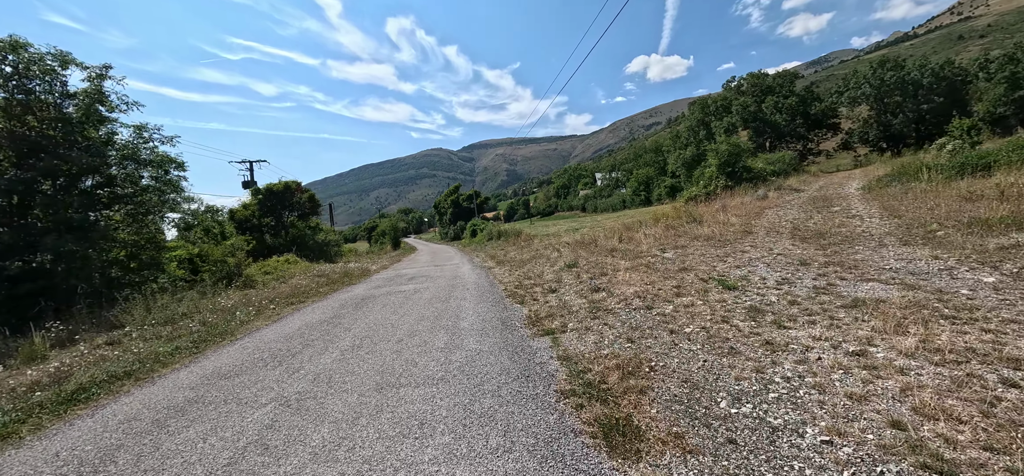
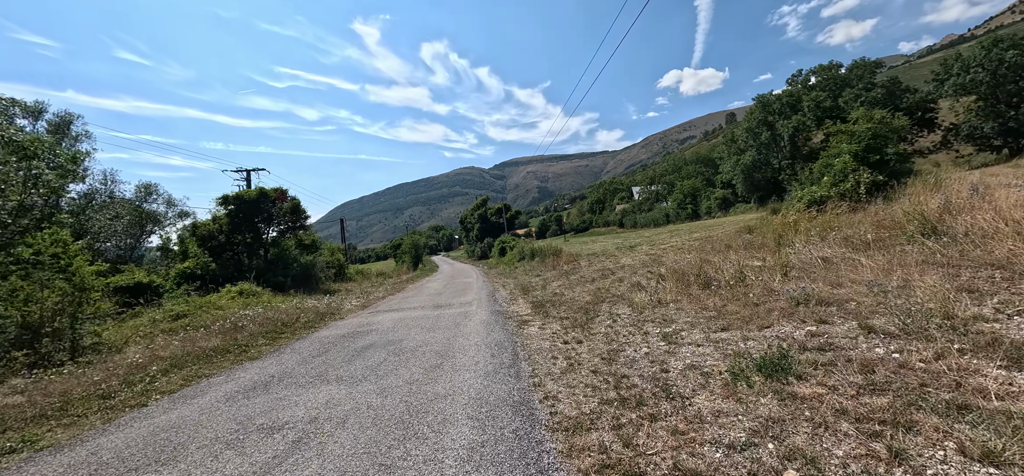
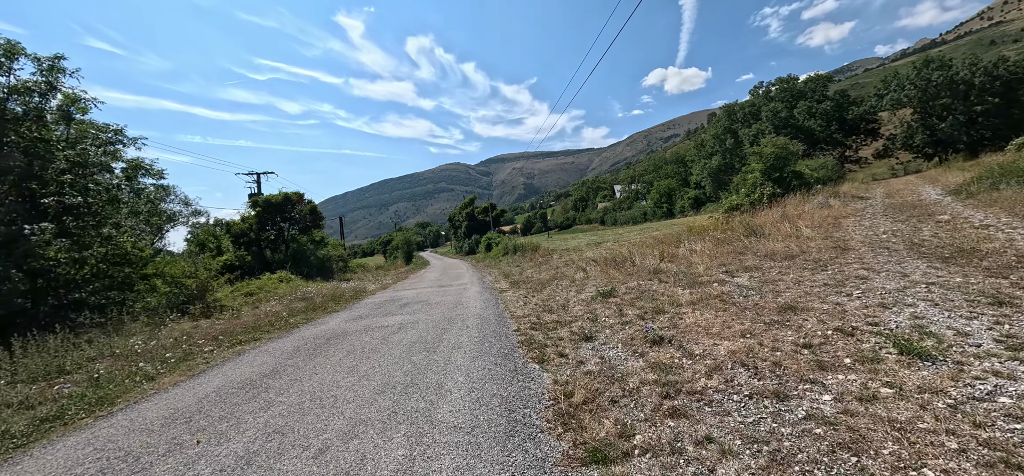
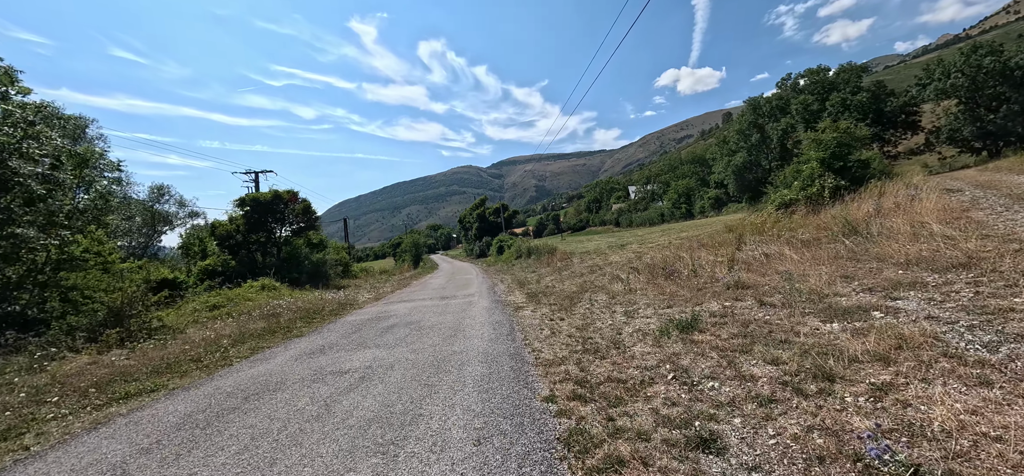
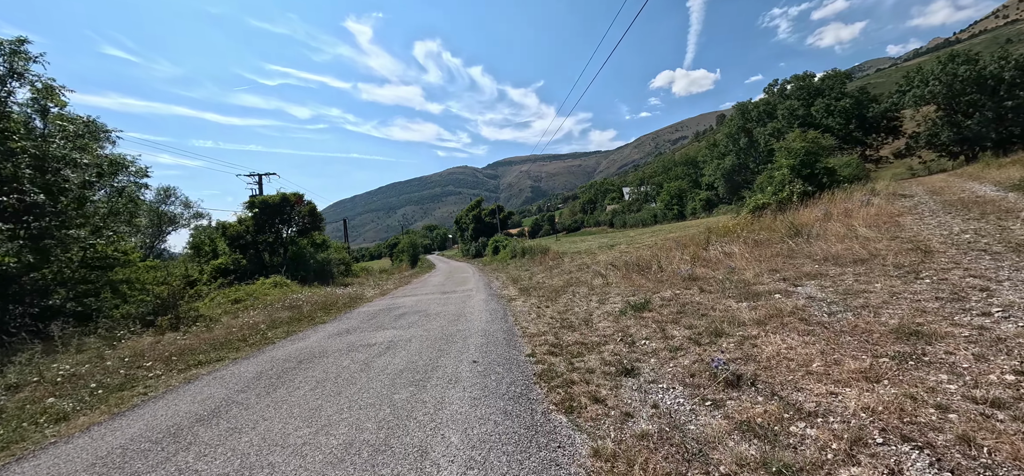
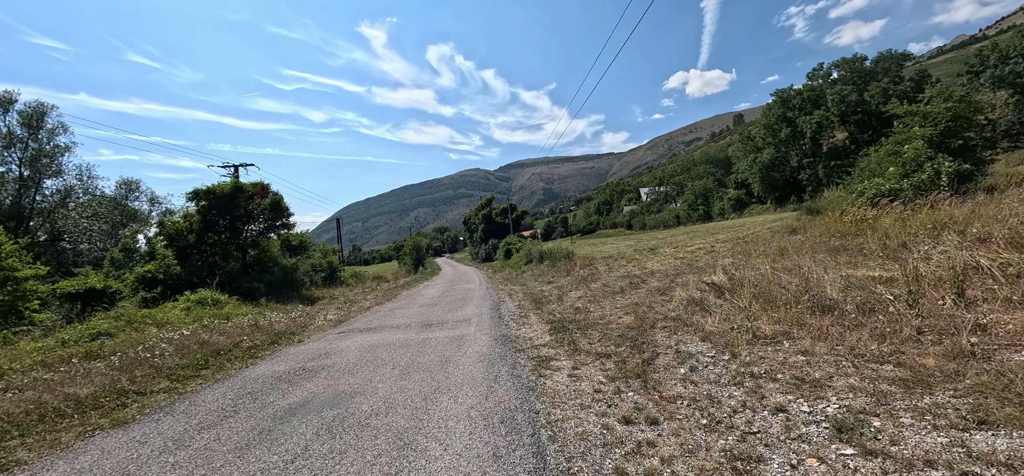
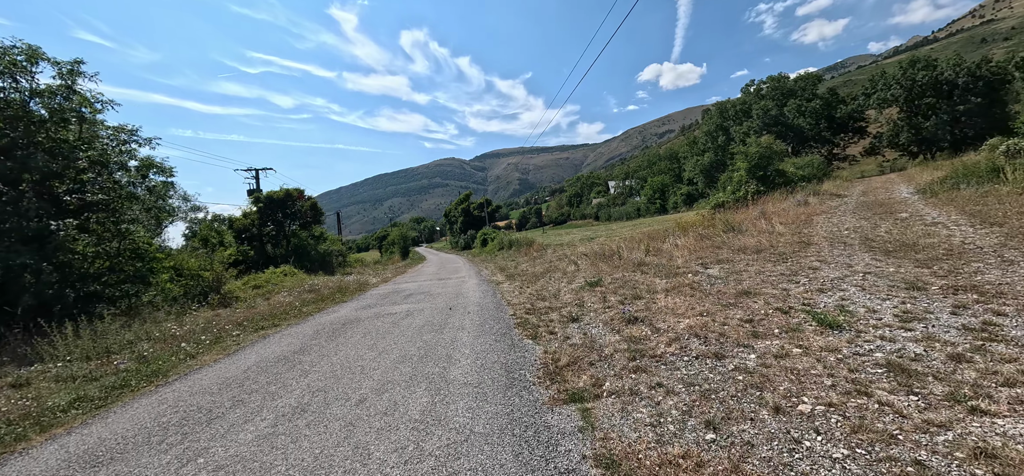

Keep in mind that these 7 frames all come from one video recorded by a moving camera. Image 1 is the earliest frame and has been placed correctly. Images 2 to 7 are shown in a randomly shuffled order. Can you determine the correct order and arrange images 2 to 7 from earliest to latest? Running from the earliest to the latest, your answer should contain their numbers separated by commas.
7, 3, 5, 4, 2, 6
